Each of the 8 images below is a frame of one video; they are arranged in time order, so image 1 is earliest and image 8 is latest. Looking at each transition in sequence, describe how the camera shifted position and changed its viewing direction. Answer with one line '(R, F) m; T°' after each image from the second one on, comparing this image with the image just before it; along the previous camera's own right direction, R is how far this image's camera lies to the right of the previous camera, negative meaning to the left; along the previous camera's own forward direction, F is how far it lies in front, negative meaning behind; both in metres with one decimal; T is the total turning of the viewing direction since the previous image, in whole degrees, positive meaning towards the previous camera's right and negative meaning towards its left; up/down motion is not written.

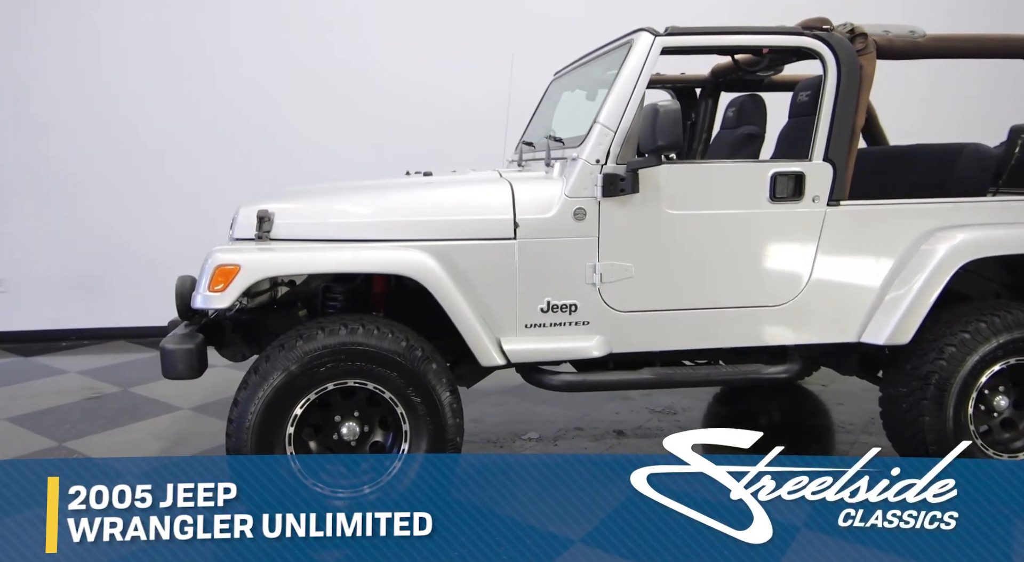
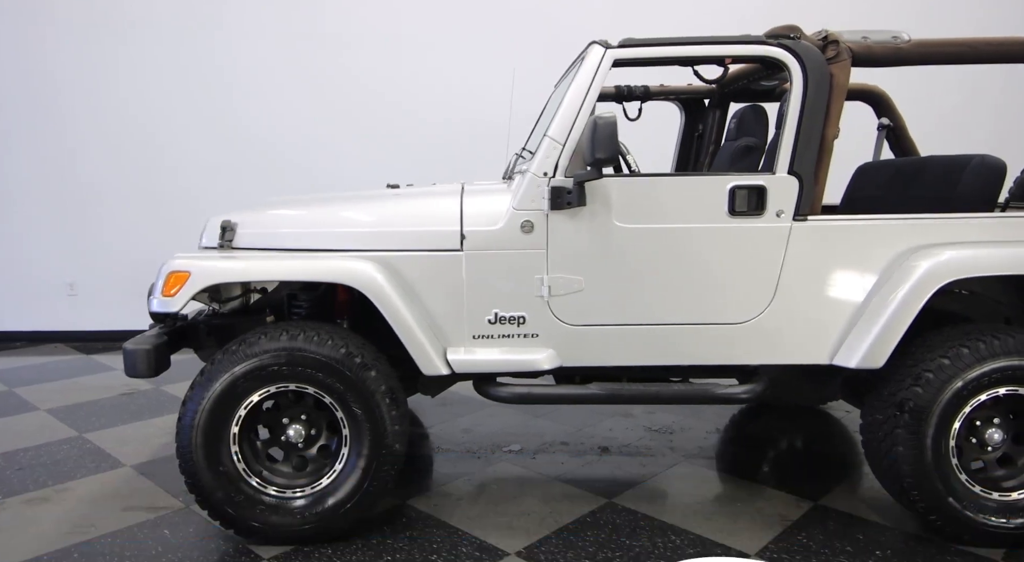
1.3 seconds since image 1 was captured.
(+0.5, 0.0) m; -7°
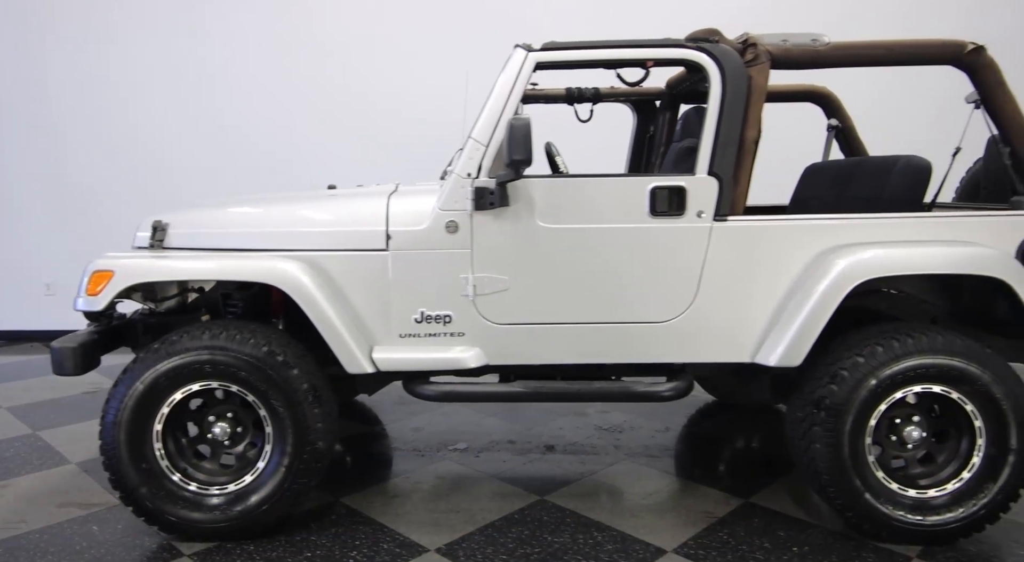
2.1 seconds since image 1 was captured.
(+0.3, 0.0) m; 0°
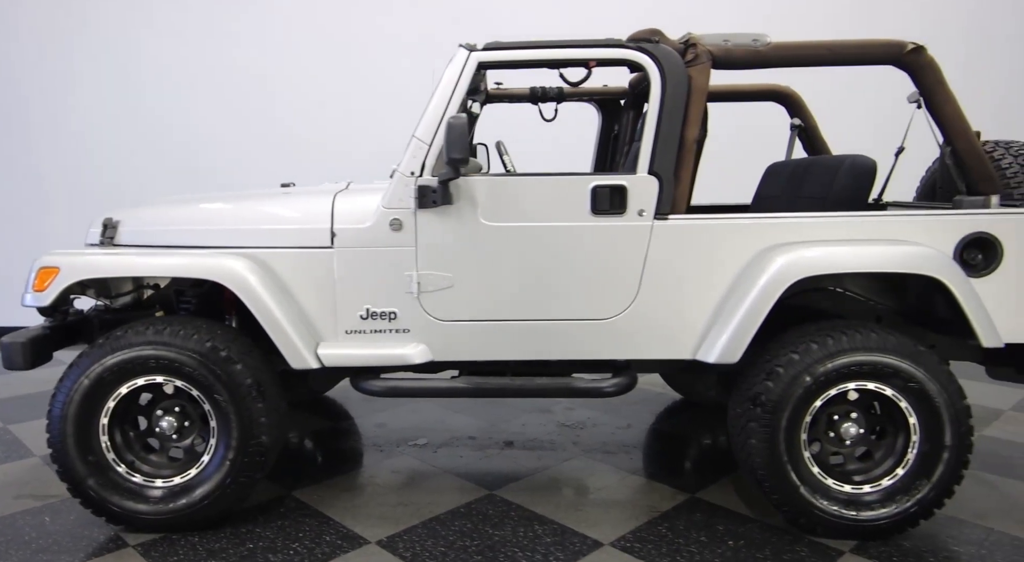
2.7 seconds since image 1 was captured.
(+0.2, 0.0) m; 0°
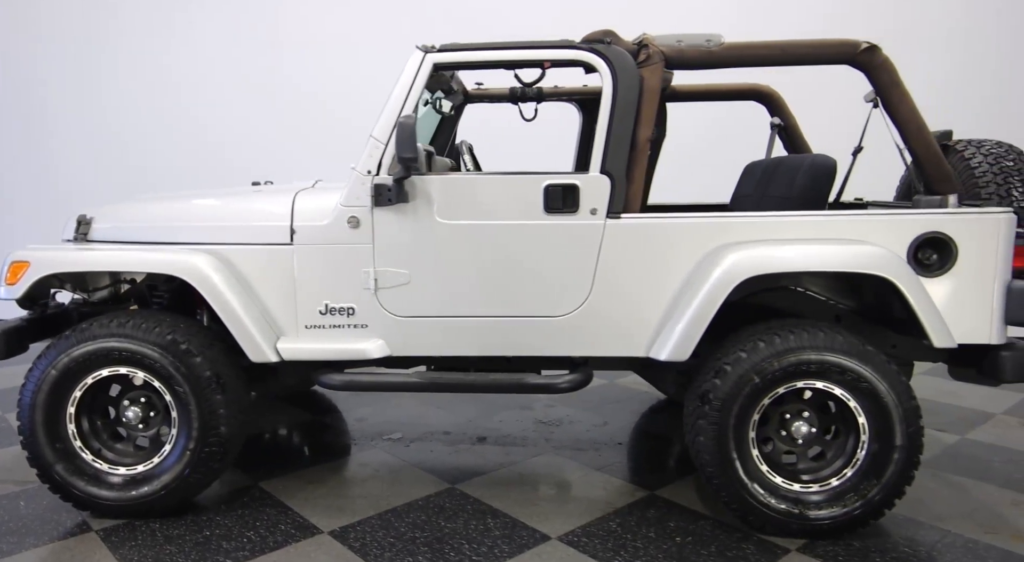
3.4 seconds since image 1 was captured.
(+0.3, 0.0) m; -2°
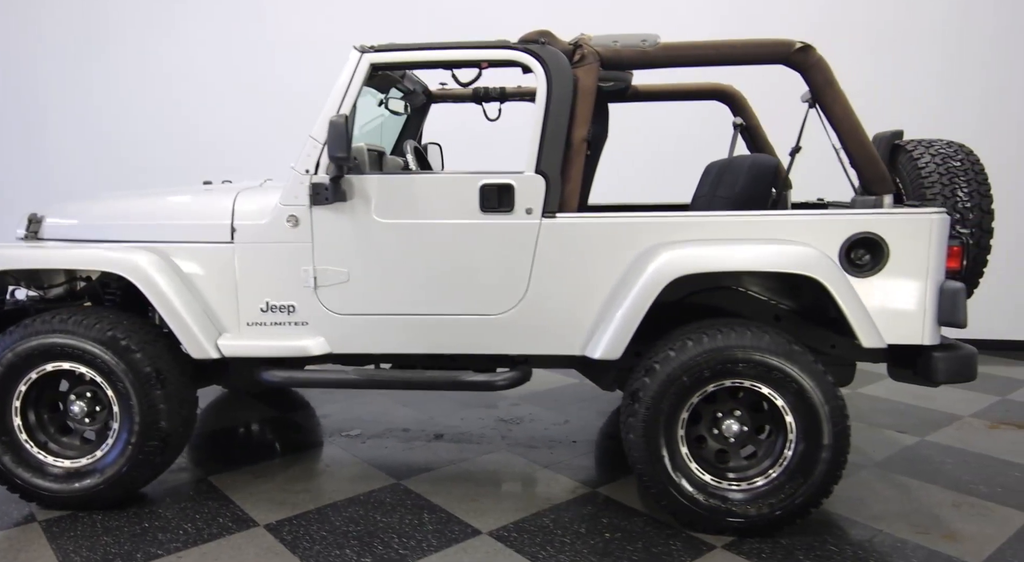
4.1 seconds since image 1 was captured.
(+0.3, 0.0) m; -1°
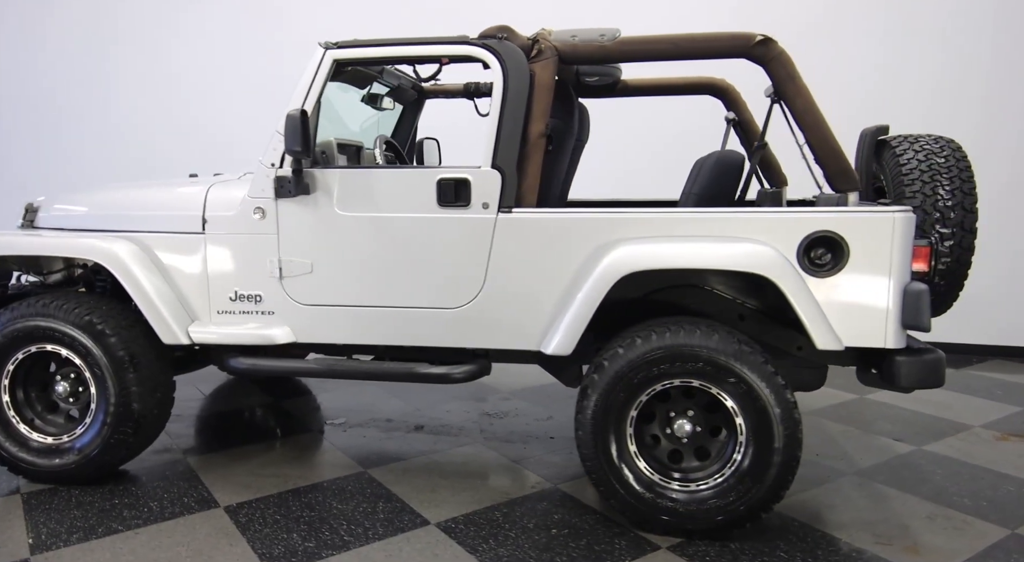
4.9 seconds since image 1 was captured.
(+0.3, 0.0) m; -4°
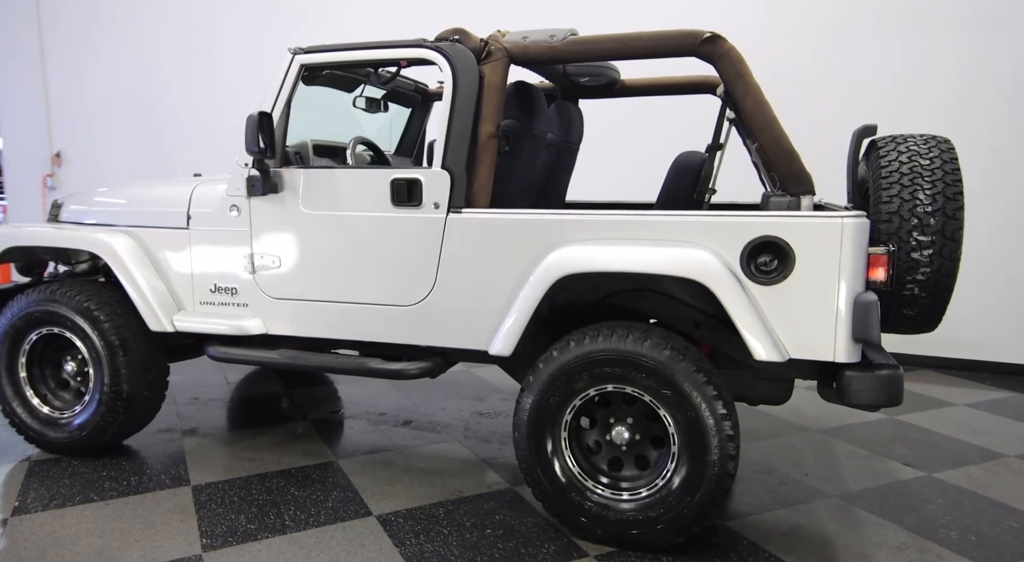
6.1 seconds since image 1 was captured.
(+0.5, 0.0) m; -8°
